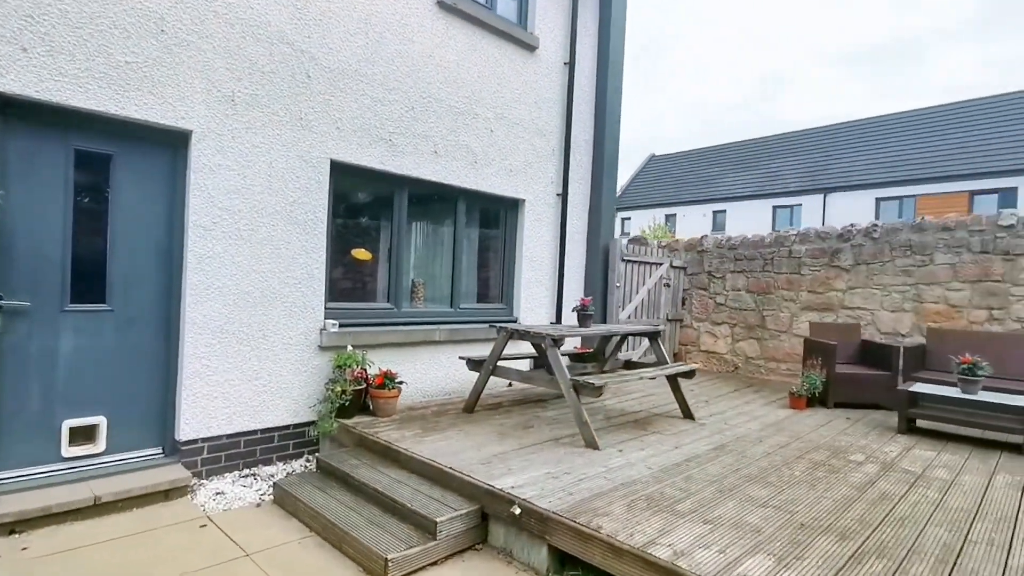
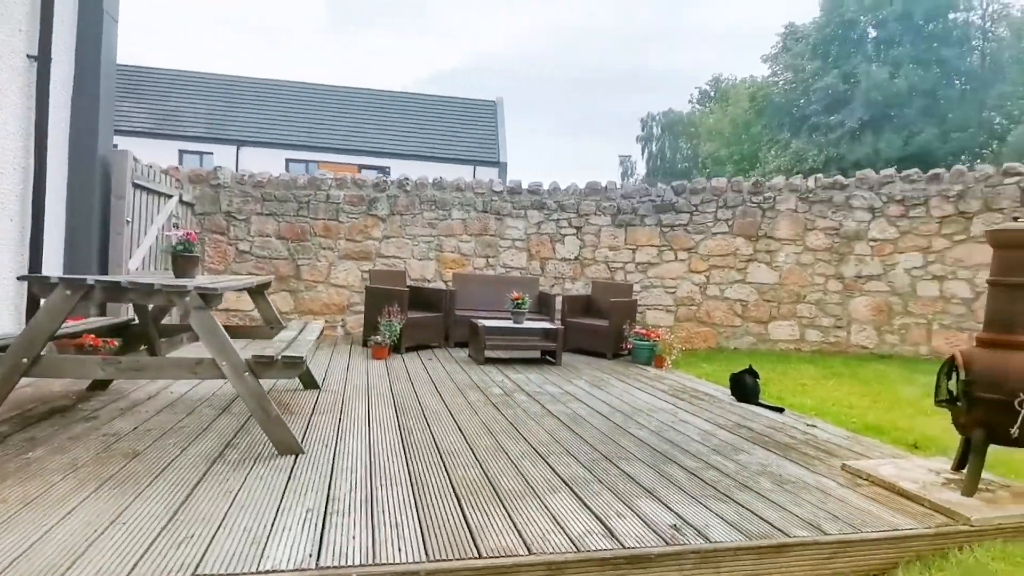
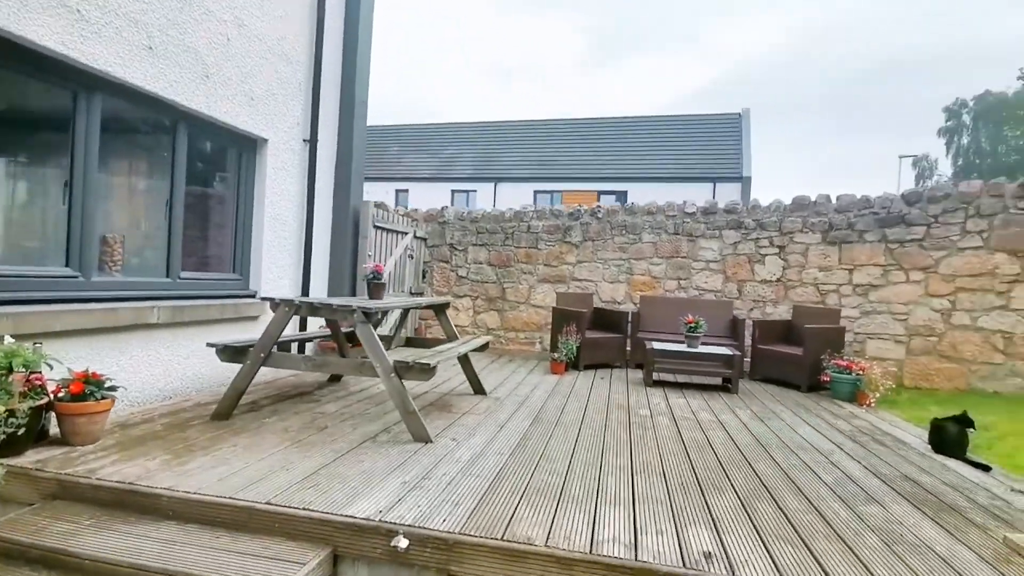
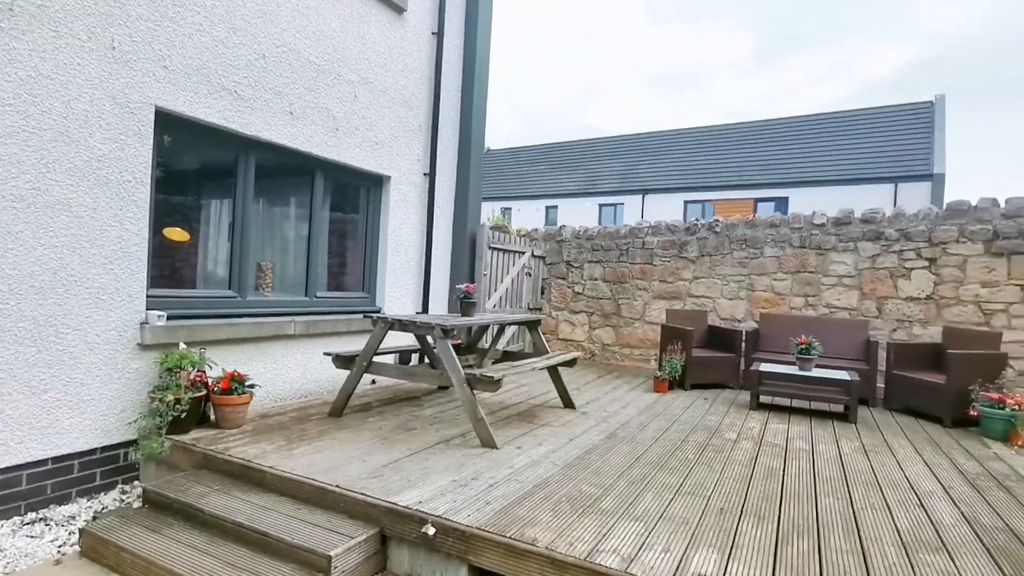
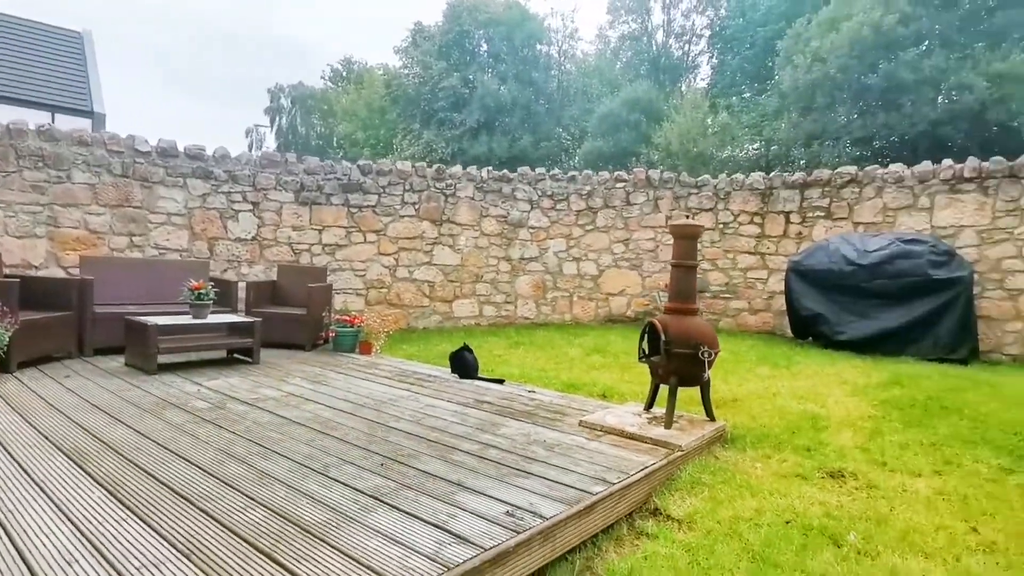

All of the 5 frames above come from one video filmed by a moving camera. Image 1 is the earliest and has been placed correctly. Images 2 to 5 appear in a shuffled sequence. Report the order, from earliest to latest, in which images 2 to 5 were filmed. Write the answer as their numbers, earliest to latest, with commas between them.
4, 3, 2, 5
